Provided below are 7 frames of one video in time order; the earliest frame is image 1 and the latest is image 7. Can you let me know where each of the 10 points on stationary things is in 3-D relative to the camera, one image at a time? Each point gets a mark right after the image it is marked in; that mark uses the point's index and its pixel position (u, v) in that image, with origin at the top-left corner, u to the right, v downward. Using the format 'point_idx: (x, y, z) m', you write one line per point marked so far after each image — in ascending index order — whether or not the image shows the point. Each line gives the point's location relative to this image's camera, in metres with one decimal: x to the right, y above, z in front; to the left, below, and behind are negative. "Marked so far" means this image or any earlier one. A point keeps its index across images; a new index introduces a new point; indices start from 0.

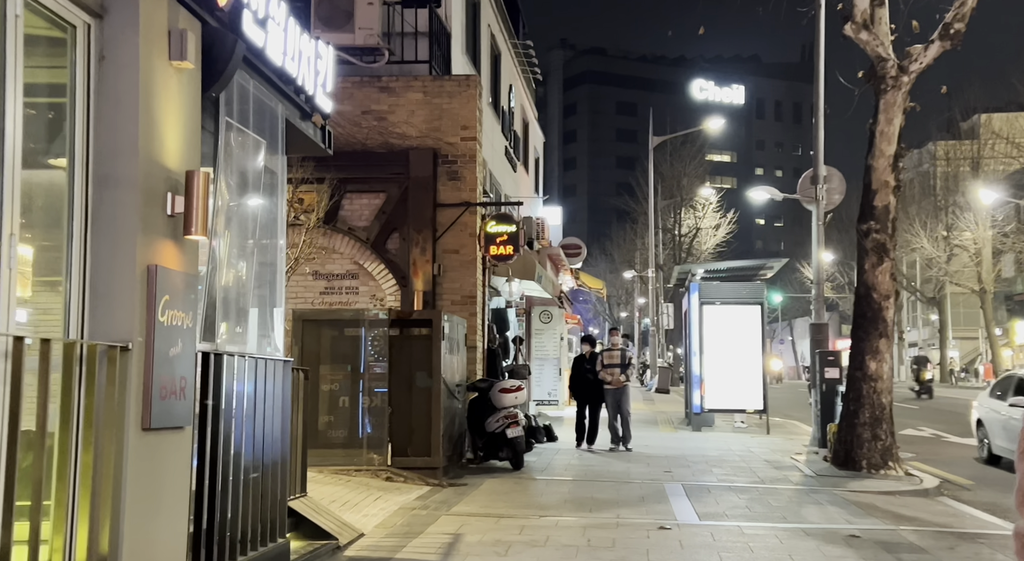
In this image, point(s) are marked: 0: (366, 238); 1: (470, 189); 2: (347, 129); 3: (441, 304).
0: (-2.0, +0.6, +15.4) m
1: (-0.6, +1.2, +15.6) m
2: (-2.2, +2.0, +15.5) m
3: (-1.0, -0.3, +15.6) m
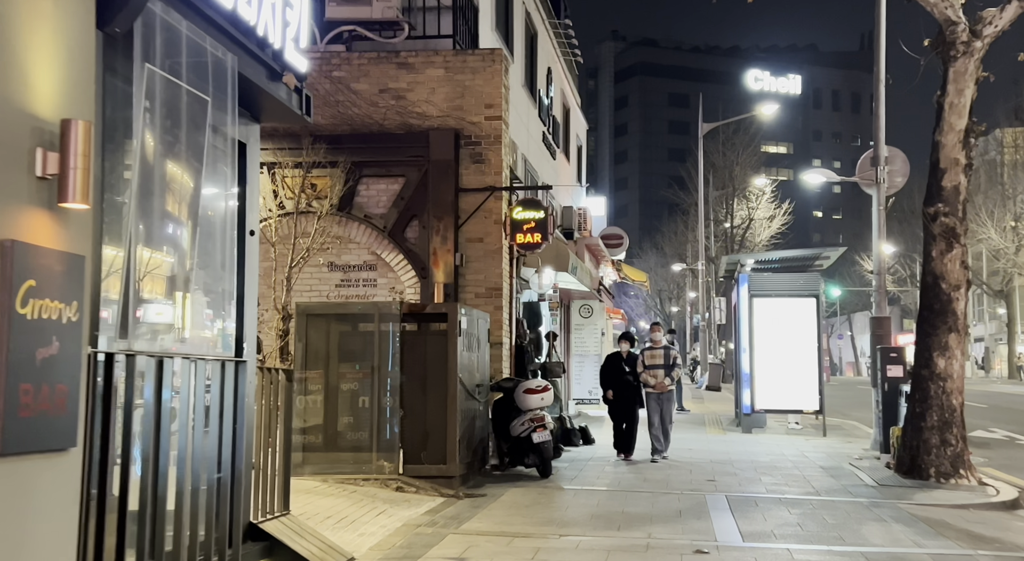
0: (-1.6, +0.7, +14.2) m
1: (-0.2, +1.3, +14.4) m
2: (-1.9, +2.1, +14.4) m
3: (-0.6, -0.2, +14.4) m
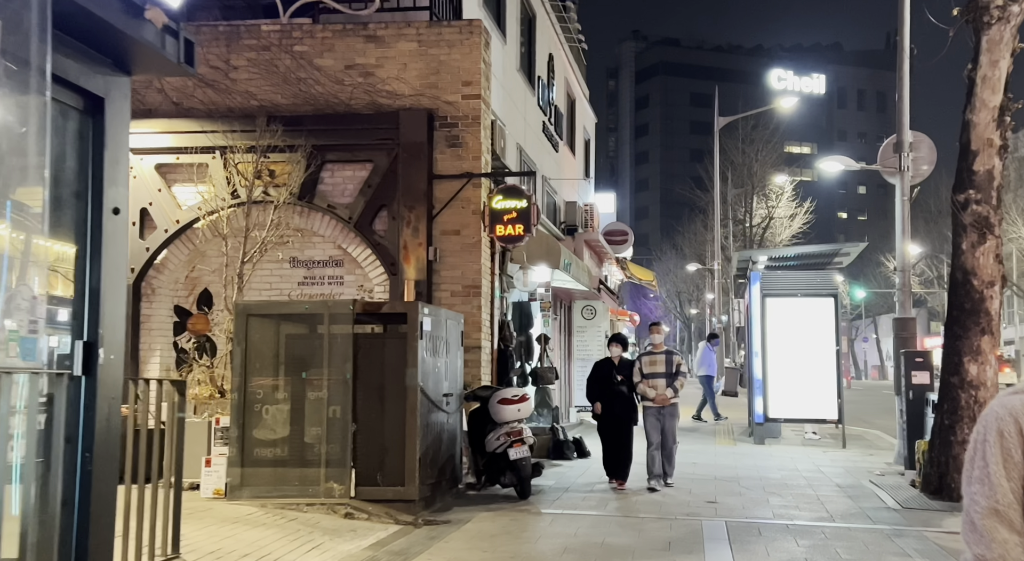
0: (-1.8, +0.7, +12.8) m
1: (-0.4, +1.4, +13.0) m
2: (-2.1, +2.2, +13.0) m
3: (-0.8, -0.2, +13.0) m
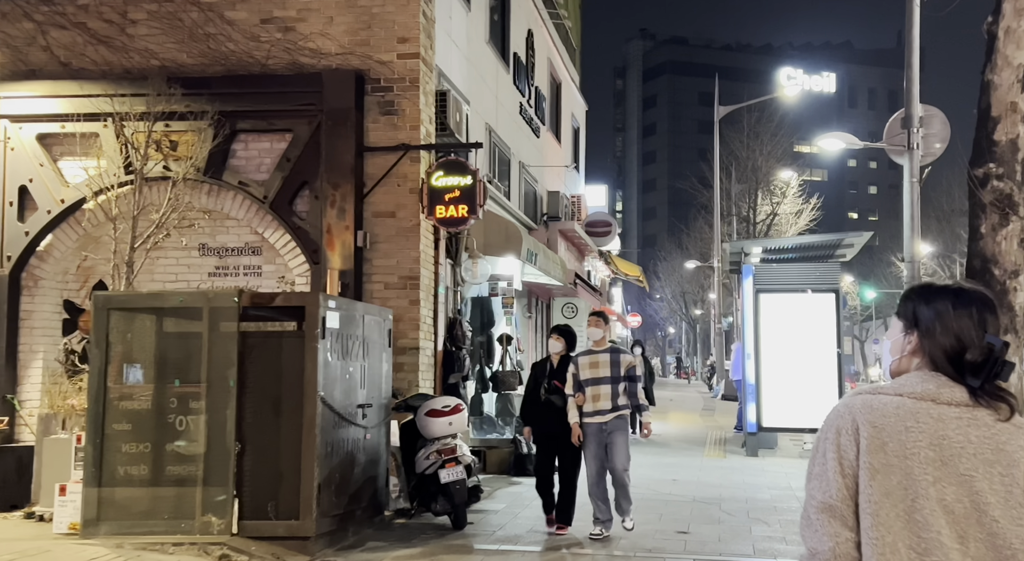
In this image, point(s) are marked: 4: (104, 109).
0: (-2.4, +0.8, +11.0) m
1: (-1.0, +1.5, +11.1) m
2: (-2.6, +2.3, +11.1) m
3: (-1.4, -0.1, +11.1) m
4: (-3.8, +1.6, +10.8) m
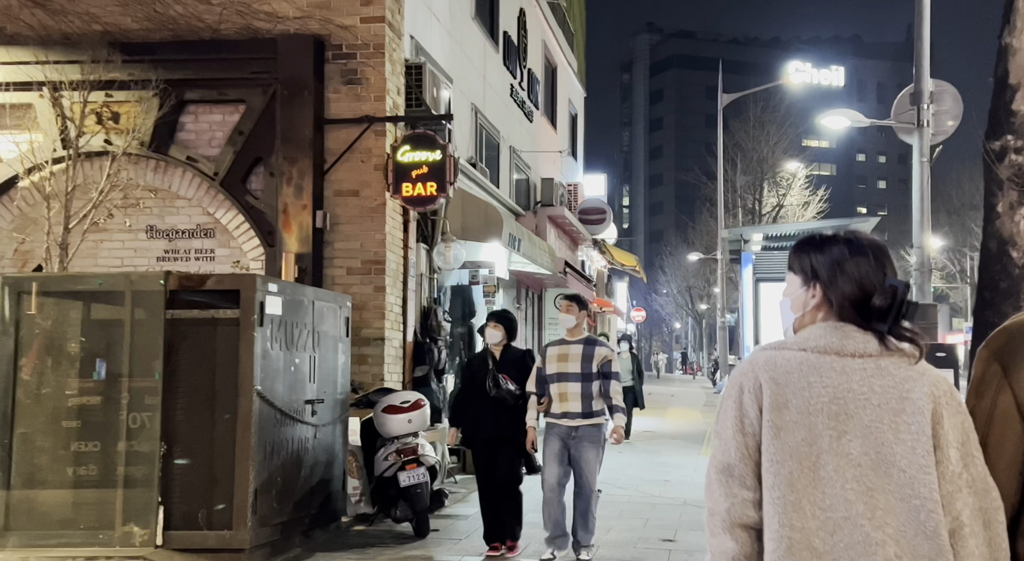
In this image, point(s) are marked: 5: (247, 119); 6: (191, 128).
0: (-2.6, +0.9, +10.1) m
1: (-1.2, +1.6, +10.2) m
2: (-2.9, +2.4, +10.2) m
3: (-1.6, +0.1, +10.2) m
4: (-4.0, +1.7, +9.9) m
5: (-2.3, +1.4, +10.1) m
6: (-2.8, +1.4, +10.2) m
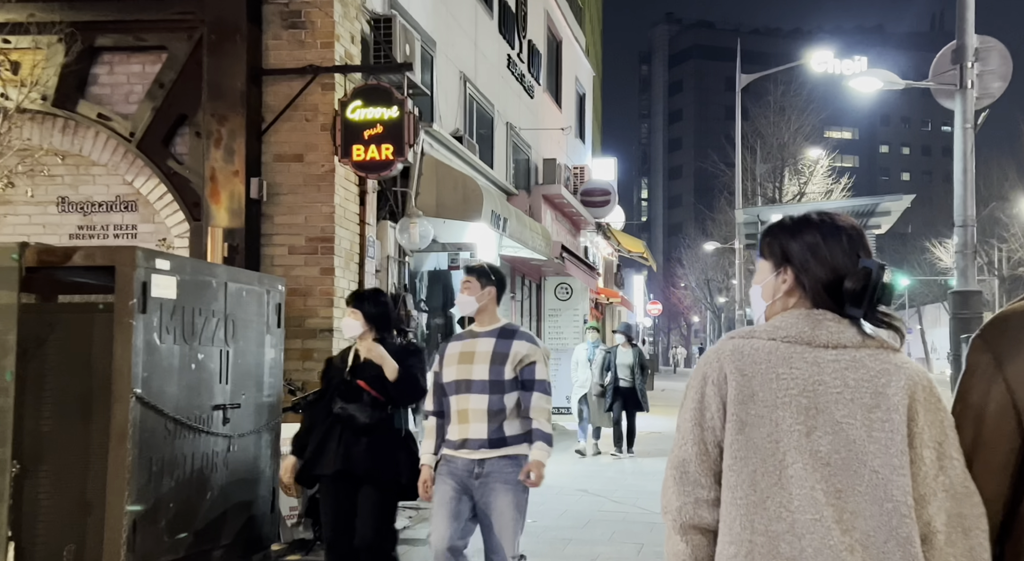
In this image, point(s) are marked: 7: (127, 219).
0: (-2.8, +1.1, +8.5) m
1: (-1.4, +1.8, +8.6) m
2: (-3.1, +2.6, +8.6) m
3: (-1.8, +0.2, +8.6) m
4: (-4.3, +1.9, +8.4) m
5: (-2.5, +1.5, +8.5) m
6: (-3.1, +1.5, +8.7) m
7: (-3.0, +0.5, +8.8) m
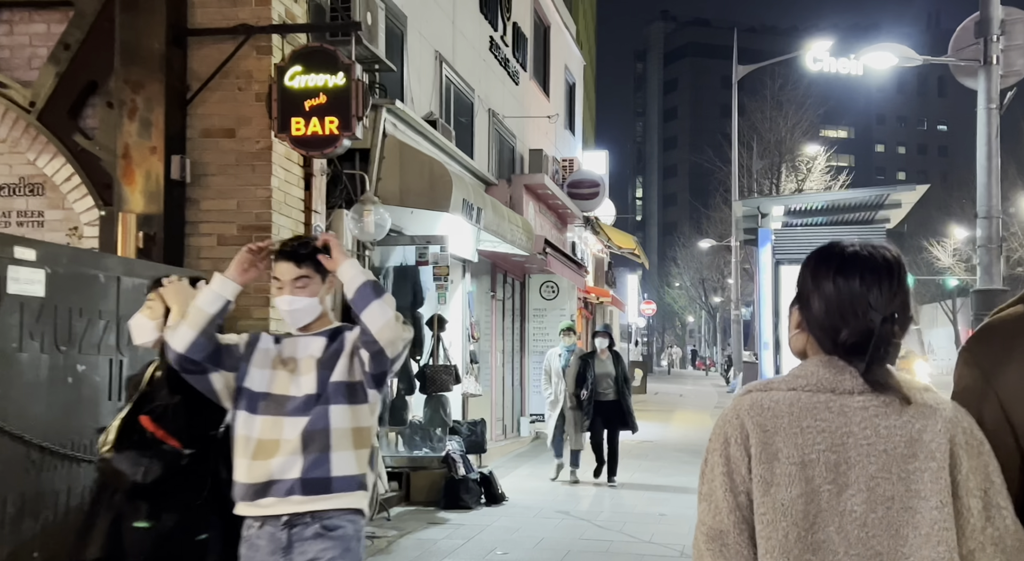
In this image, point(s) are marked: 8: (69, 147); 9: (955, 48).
0: (-3.0, +1.1, +7.3) m
1: (-1.6, +1.8, +7.4) m
2: (-3.3, +2.6, +7.4) m
3: (-2.0, +0.2, +7.4) m
4: (-4.5, +1.9, +7.1) m
5: (-2.7, +1.6, +7.3) m
6: (-3.3, +1.5, +7.4) m
7: (-3.2, +0.5, +7.6) m
8: (-2.8, +0.9, +7.3) m
9: (+4.3, +2.2, +11.1) m
